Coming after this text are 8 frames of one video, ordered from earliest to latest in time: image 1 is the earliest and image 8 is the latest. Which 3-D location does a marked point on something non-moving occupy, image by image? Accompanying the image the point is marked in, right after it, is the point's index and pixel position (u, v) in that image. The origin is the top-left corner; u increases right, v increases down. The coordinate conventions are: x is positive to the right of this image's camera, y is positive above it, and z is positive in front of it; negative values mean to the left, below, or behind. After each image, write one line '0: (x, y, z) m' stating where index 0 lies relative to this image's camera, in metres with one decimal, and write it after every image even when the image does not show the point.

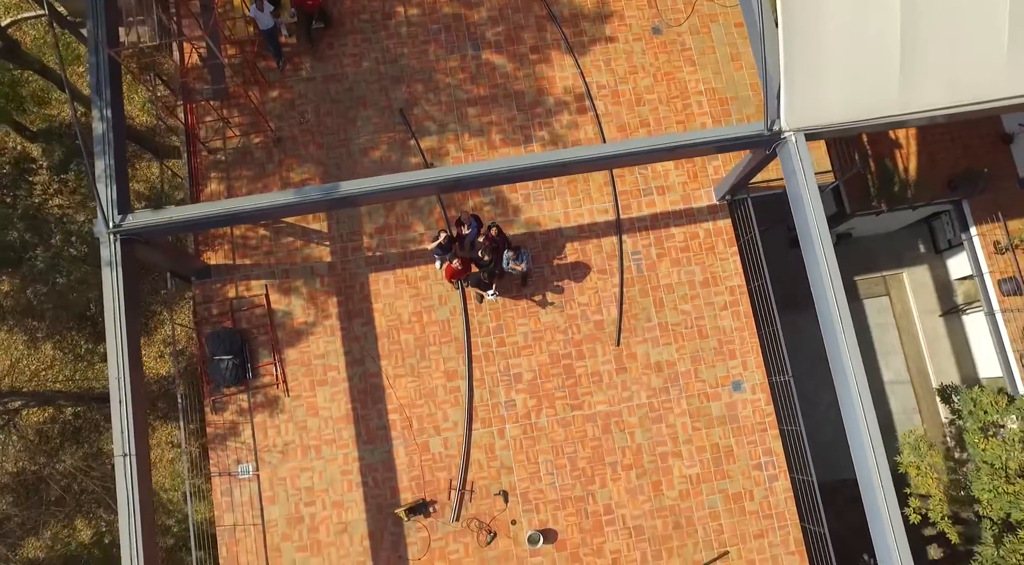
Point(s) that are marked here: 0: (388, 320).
0: (-1.8, -0.6, +11.7) m
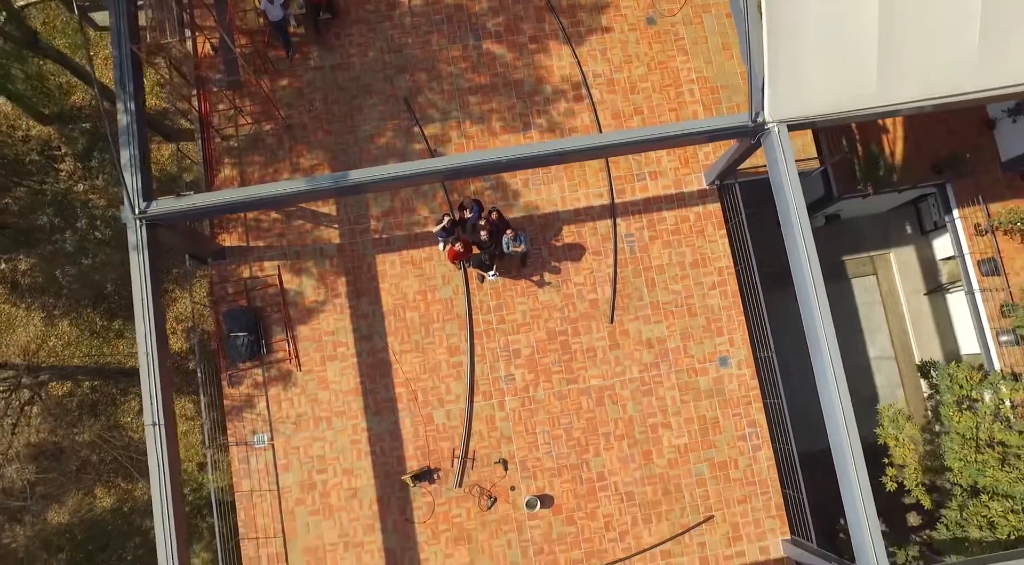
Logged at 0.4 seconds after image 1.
0: (-1.8, -0.3, +12.3) m
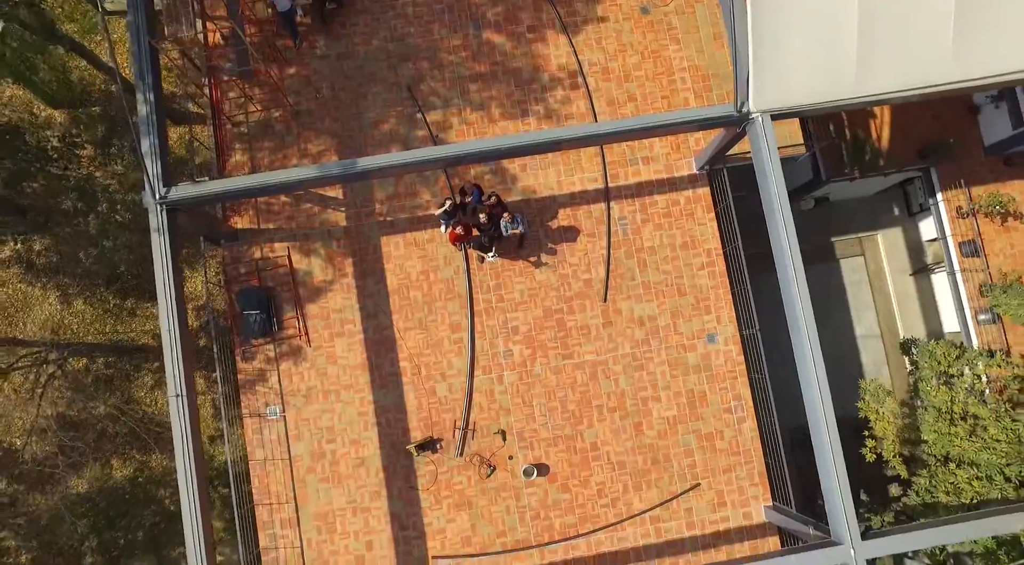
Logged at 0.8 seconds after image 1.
0: (-1.9, +0.1, +12.9) m
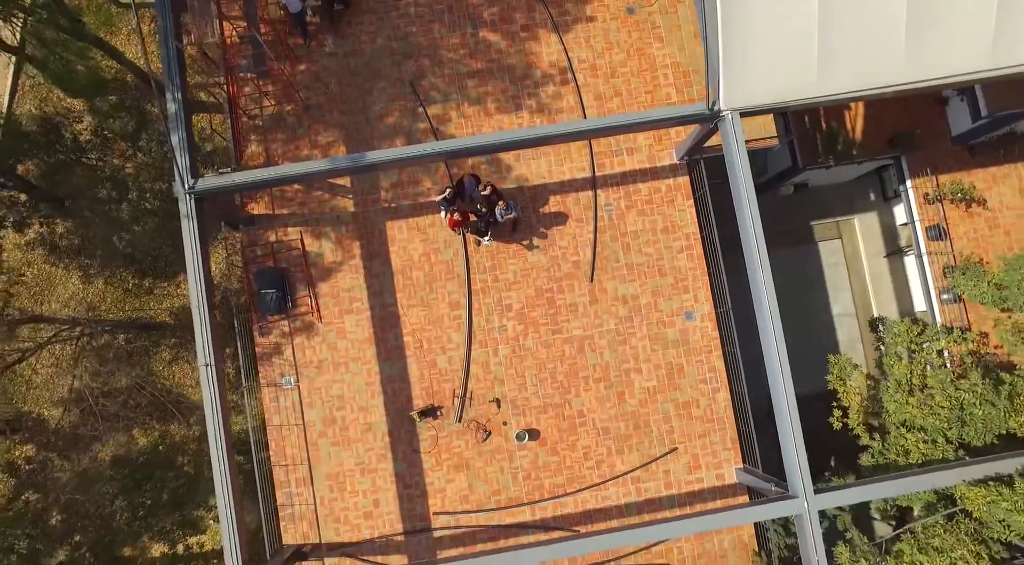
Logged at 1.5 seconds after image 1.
0: (-2.0, +0.4, +14.1) m
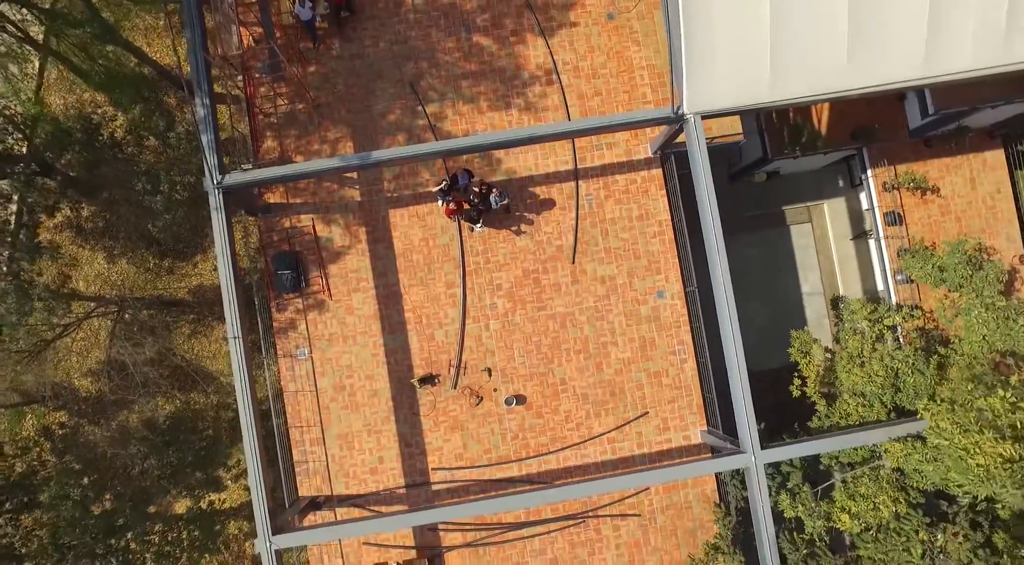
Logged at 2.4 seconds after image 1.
0: (-2.2, +0.8, +15.7) m
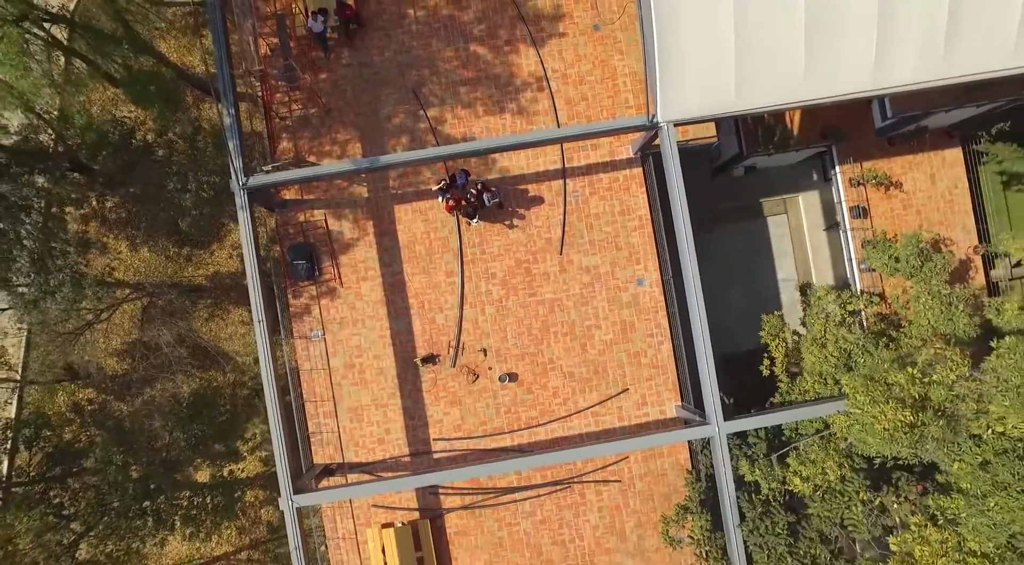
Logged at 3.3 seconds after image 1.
0: (-2.3, +1.0, +17.4) m
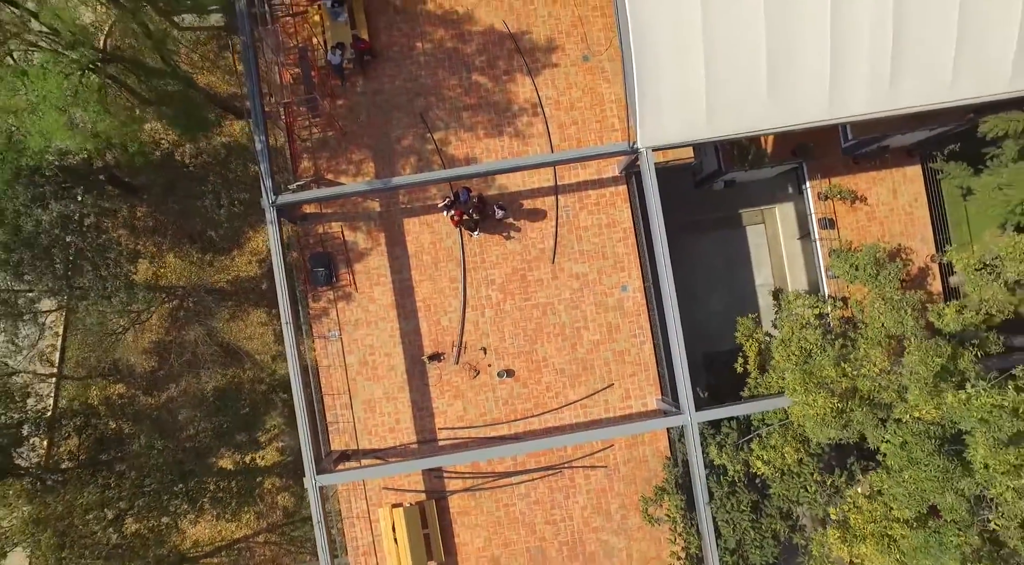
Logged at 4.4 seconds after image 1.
0: (-2.4, +0.9, +19.3) m
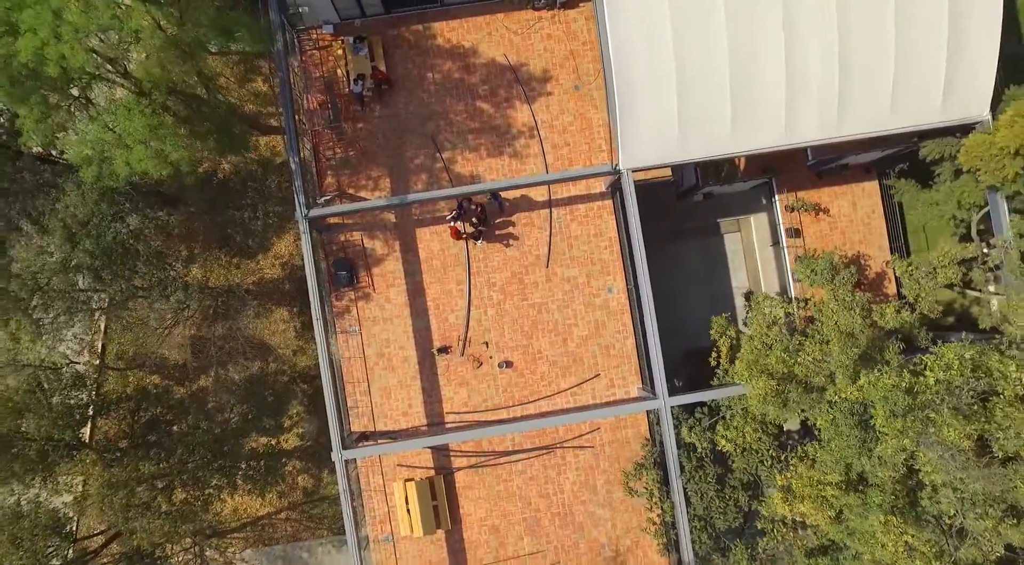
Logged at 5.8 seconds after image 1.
0: (-2.4, +0.8, +22.0) m
